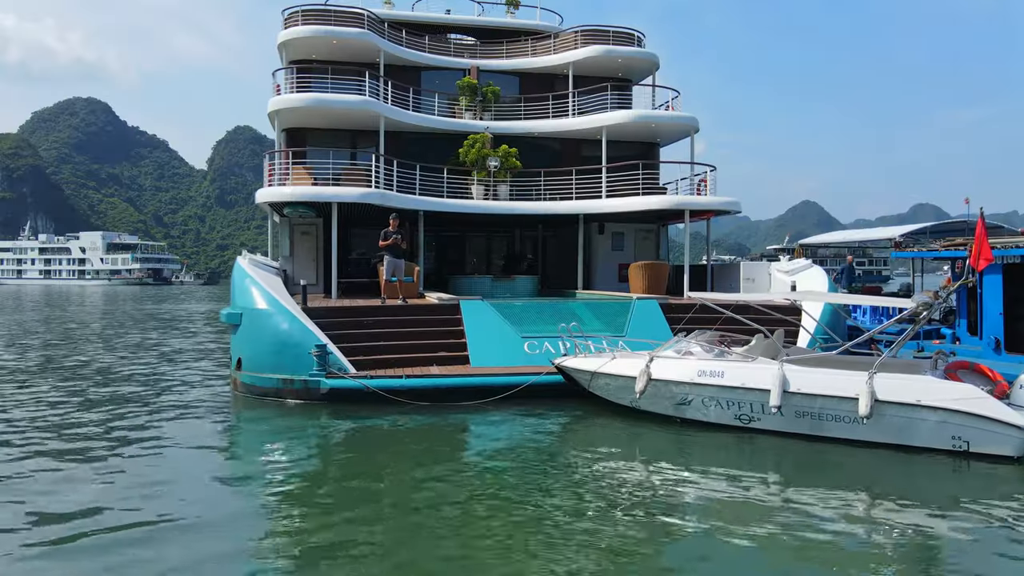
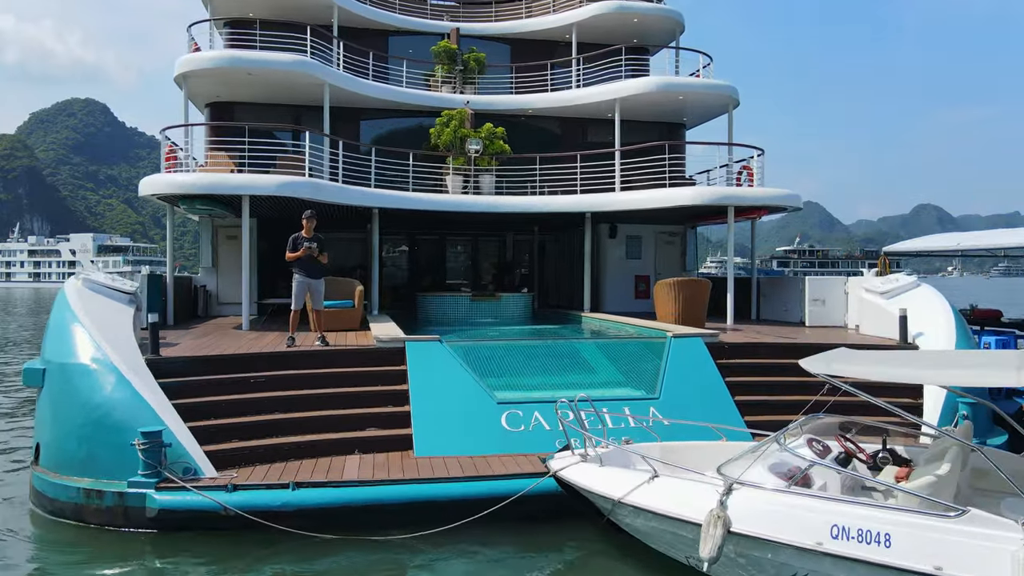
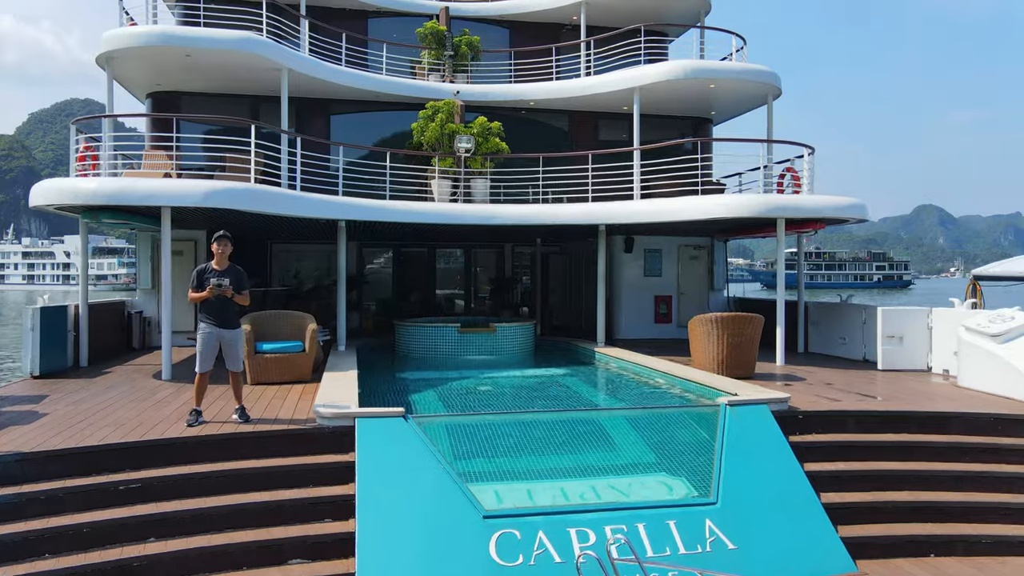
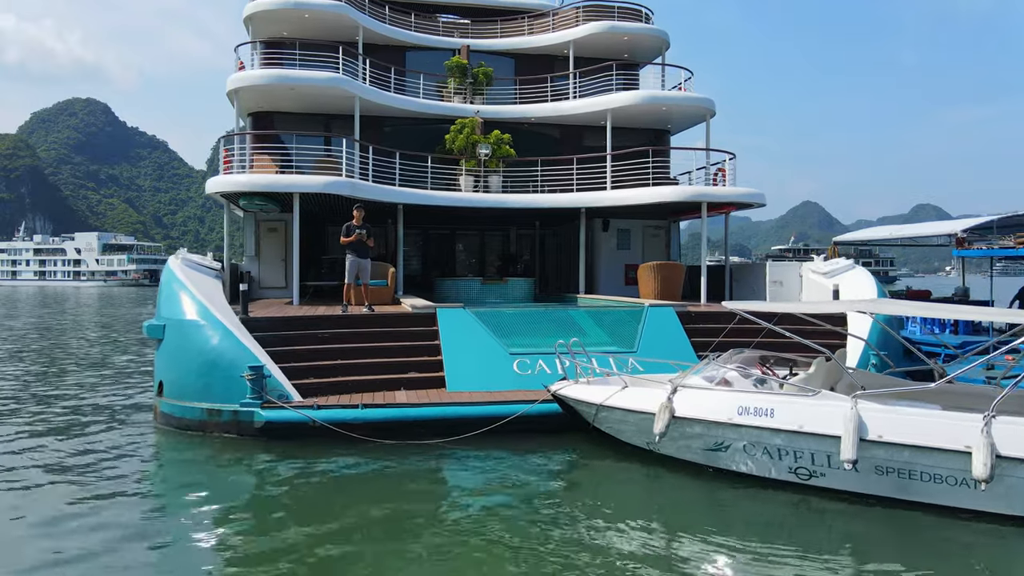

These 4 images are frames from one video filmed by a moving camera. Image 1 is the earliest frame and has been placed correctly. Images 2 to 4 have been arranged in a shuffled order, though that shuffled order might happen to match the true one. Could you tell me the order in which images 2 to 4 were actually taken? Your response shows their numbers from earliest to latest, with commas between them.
4, 2, 3
